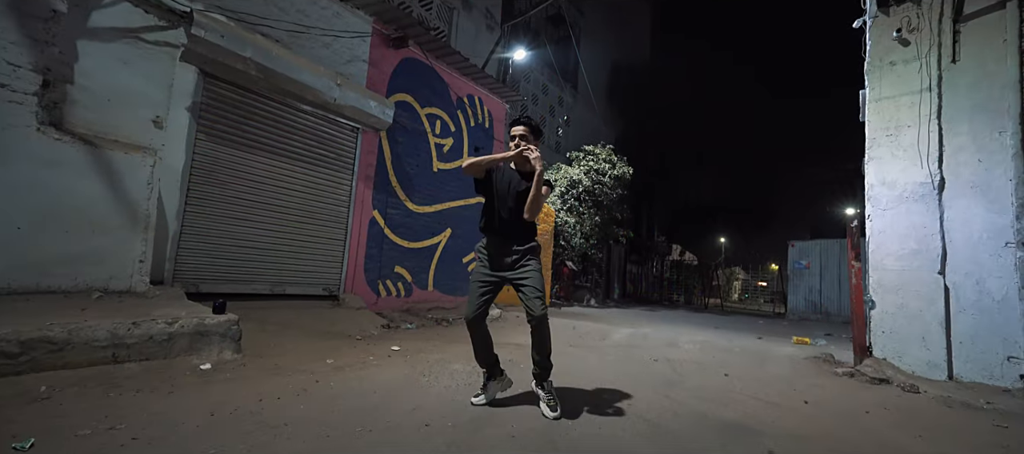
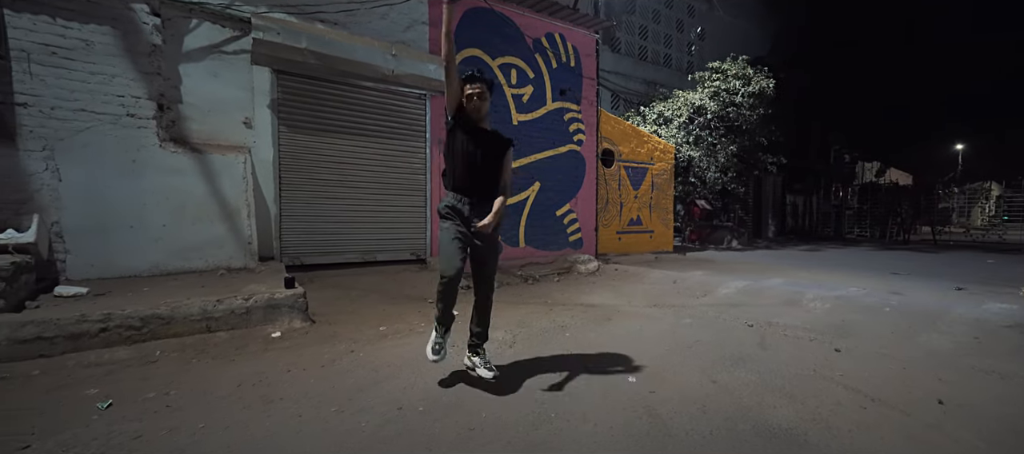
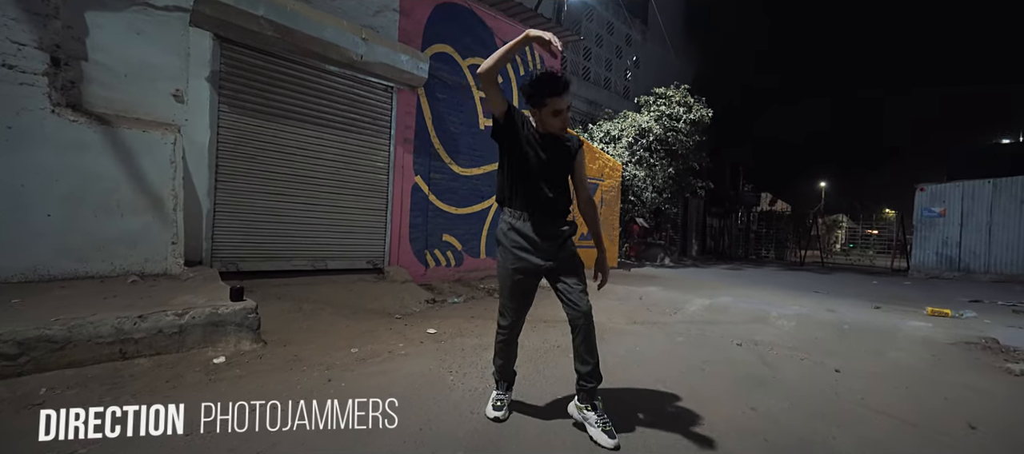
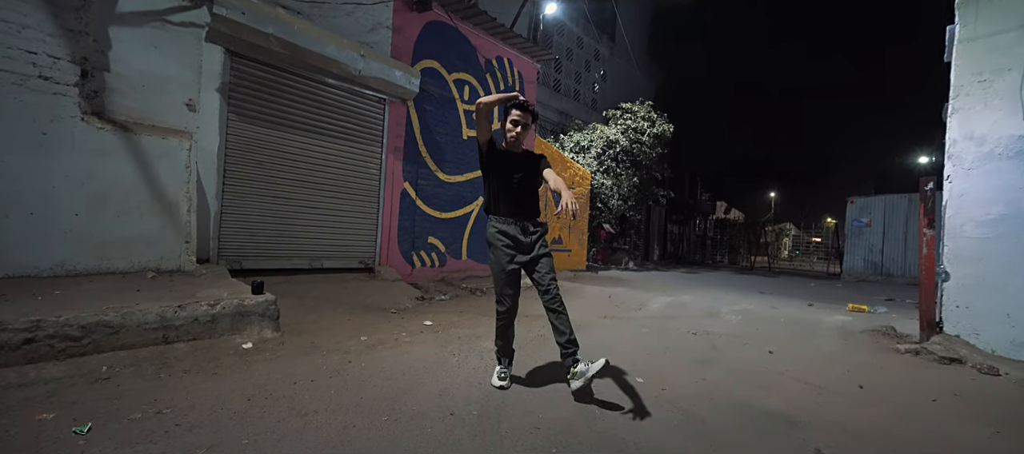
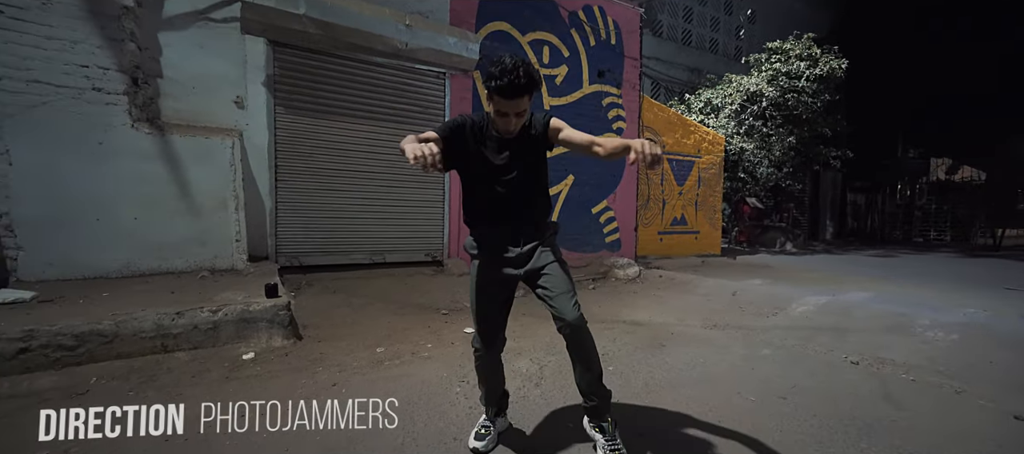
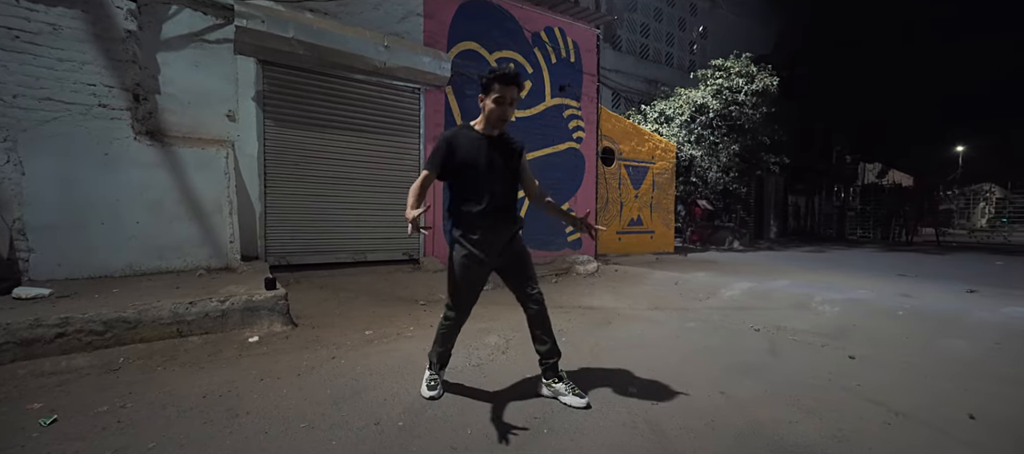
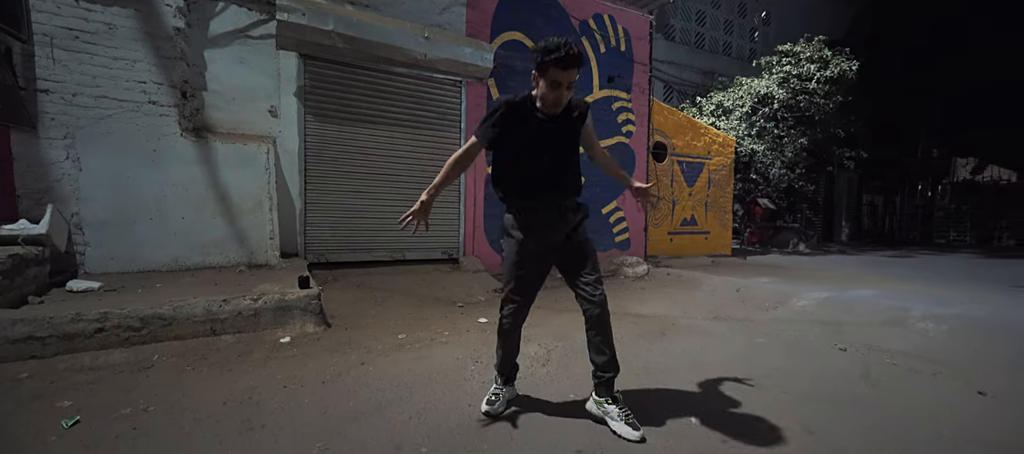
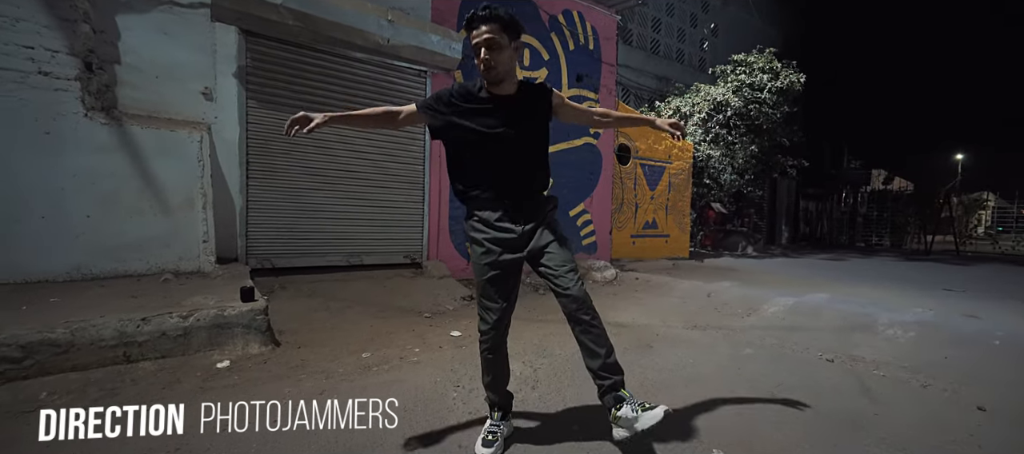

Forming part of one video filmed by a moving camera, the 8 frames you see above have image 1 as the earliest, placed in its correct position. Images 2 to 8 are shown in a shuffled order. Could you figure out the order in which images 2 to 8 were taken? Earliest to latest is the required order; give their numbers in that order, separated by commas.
4, 3, 8, 5, 7, 6, 2
